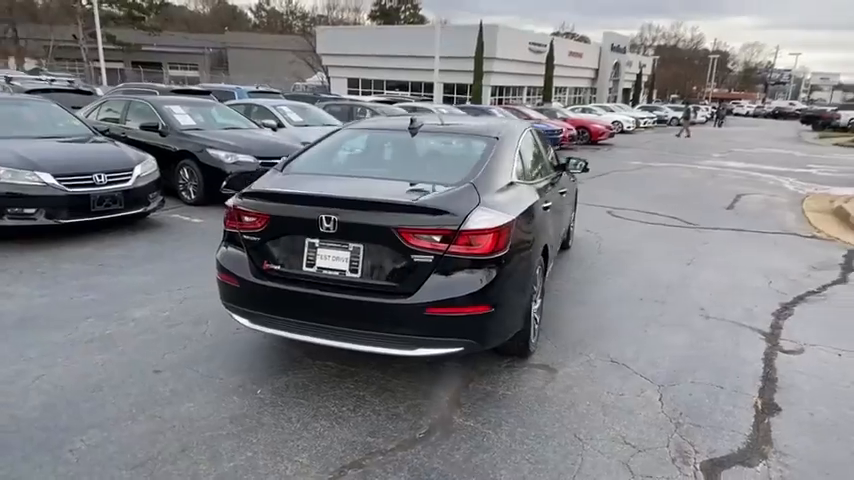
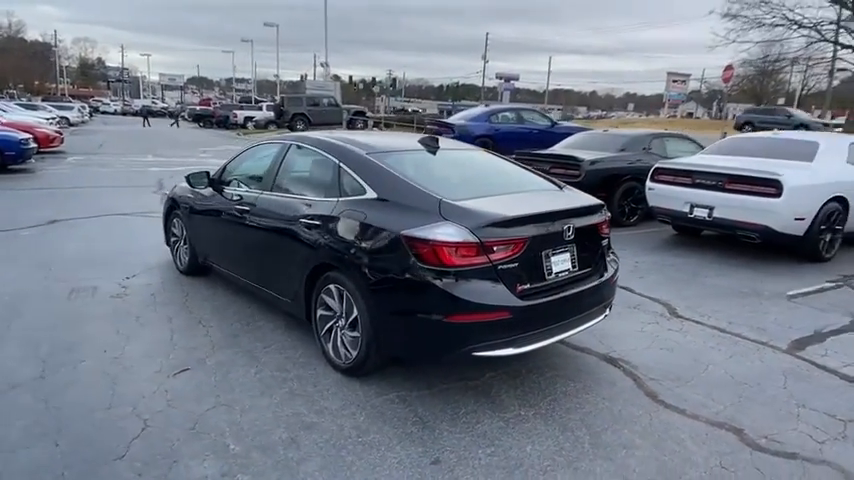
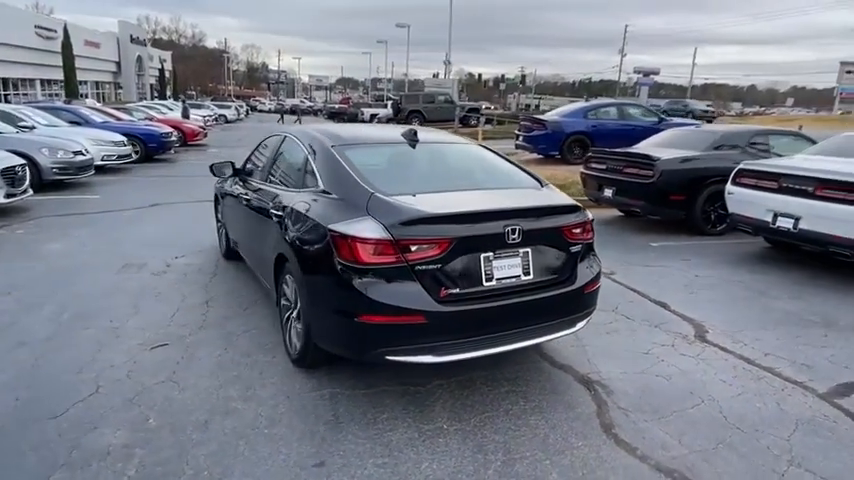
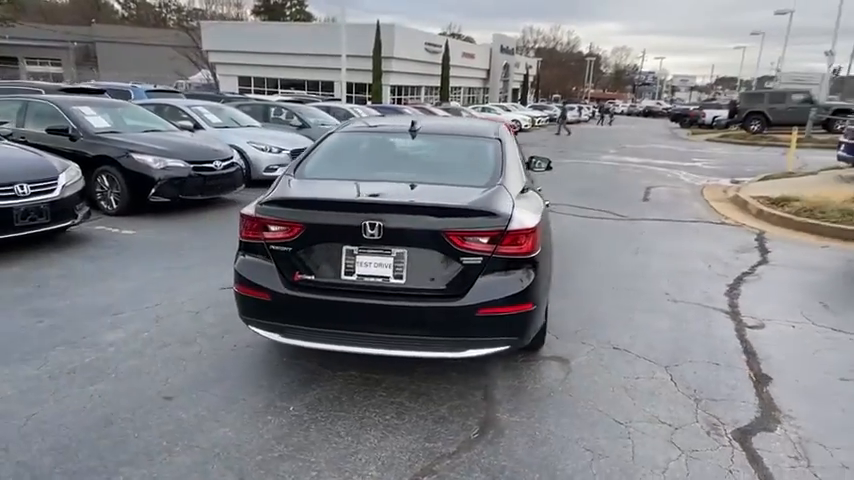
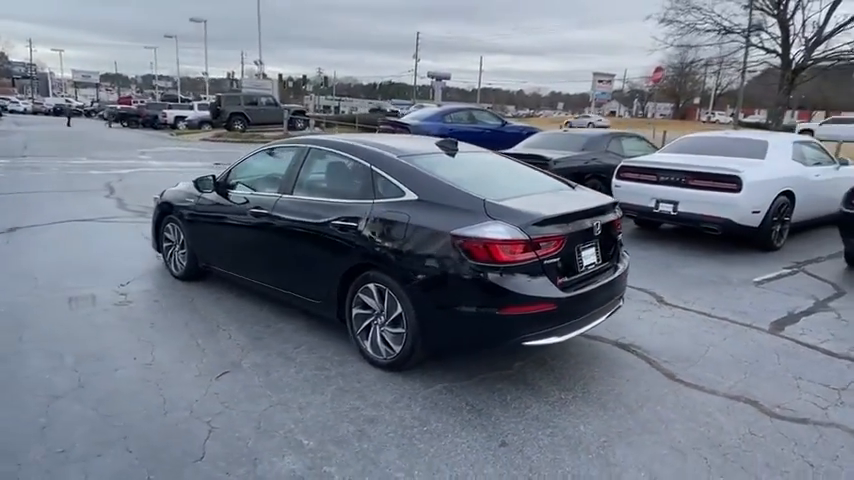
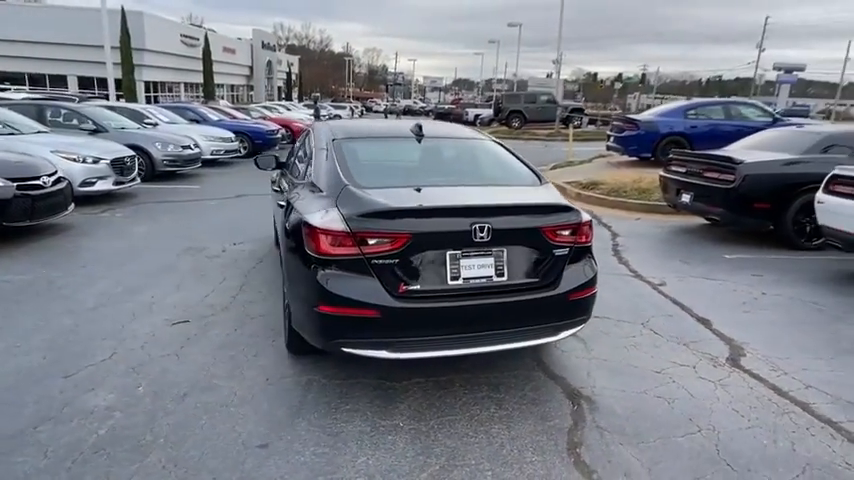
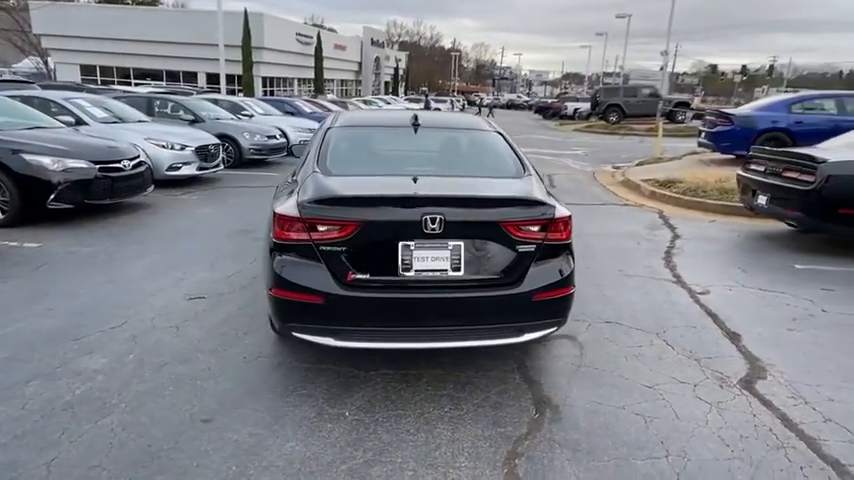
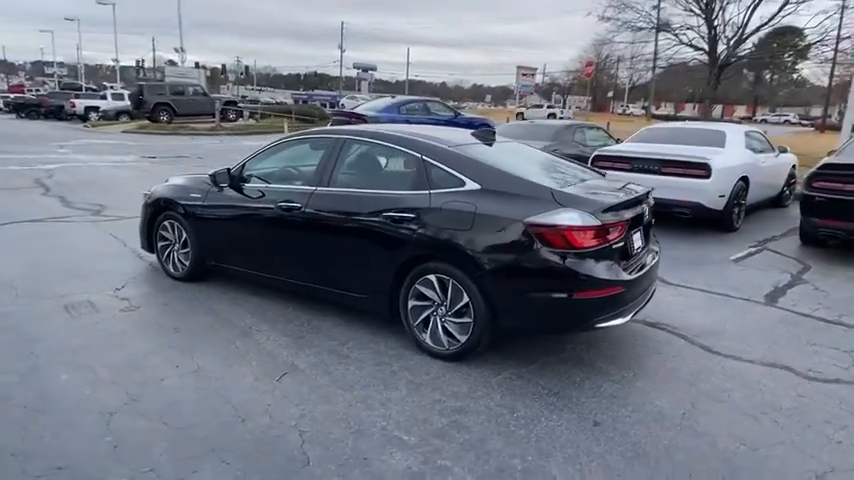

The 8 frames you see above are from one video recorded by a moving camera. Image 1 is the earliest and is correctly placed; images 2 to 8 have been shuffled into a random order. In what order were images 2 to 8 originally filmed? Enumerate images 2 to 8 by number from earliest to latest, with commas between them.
4, 7, 6, 3, 2, 5, 8
